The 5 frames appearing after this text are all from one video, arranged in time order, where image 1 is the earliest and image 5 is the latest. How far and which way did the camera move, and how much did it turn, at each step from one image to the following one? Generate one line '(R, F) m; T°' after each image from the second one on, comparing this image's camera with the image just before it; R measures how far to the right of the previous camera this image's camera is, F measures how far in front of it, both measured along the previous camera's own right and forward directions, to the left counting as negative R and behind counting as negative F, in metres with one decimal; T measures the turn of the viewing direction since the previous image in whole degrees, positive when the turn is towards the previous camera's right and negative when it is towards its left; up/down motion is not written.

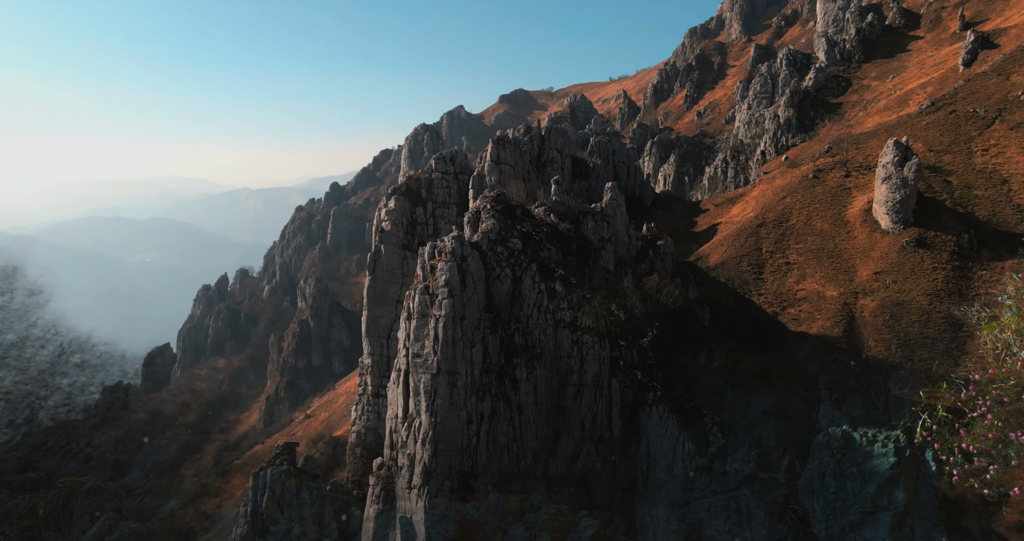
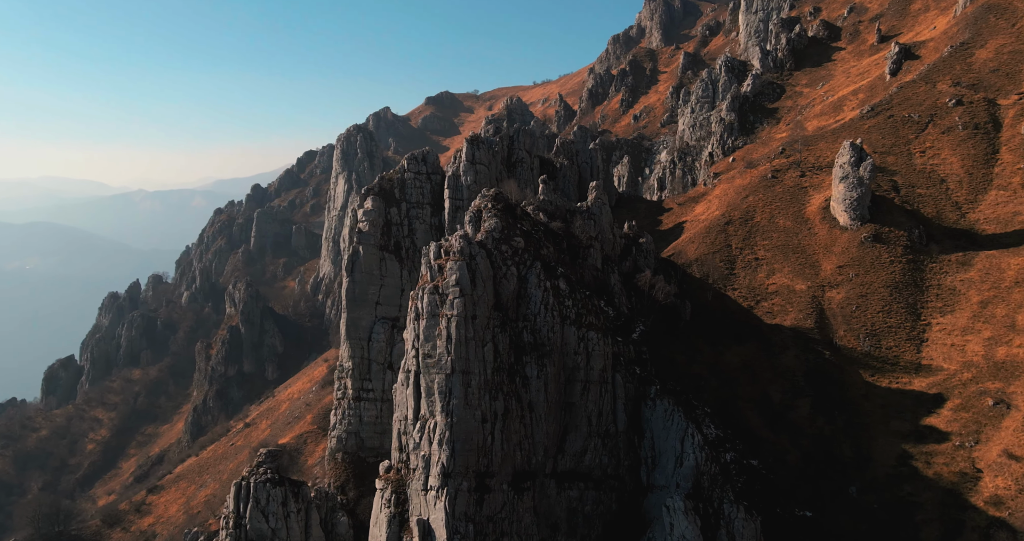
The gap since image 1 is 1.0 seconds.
(-10.4, -0.5) m; +7°
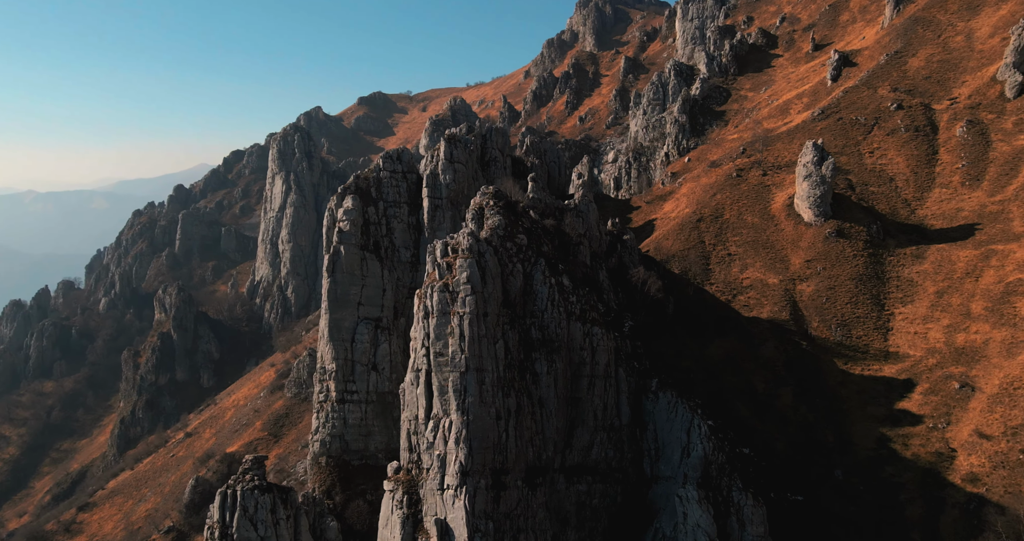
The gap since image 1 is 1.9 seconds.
(-9.7, -0.1) m; +6°
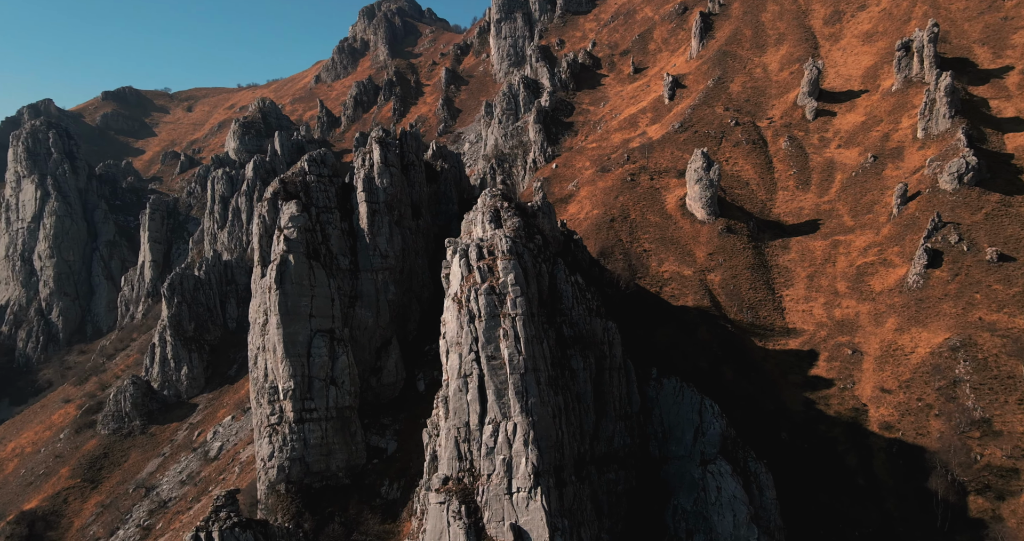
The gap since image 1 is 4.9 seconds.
(-34.3, +6.1) m; +22°
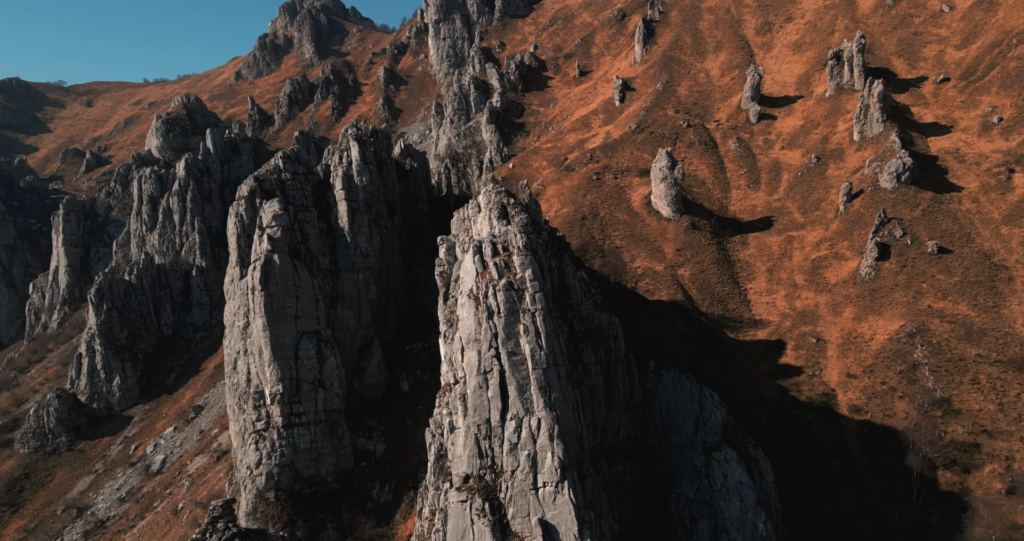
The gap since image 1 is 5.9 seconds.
(-13.6, +1.8) m; +8°
